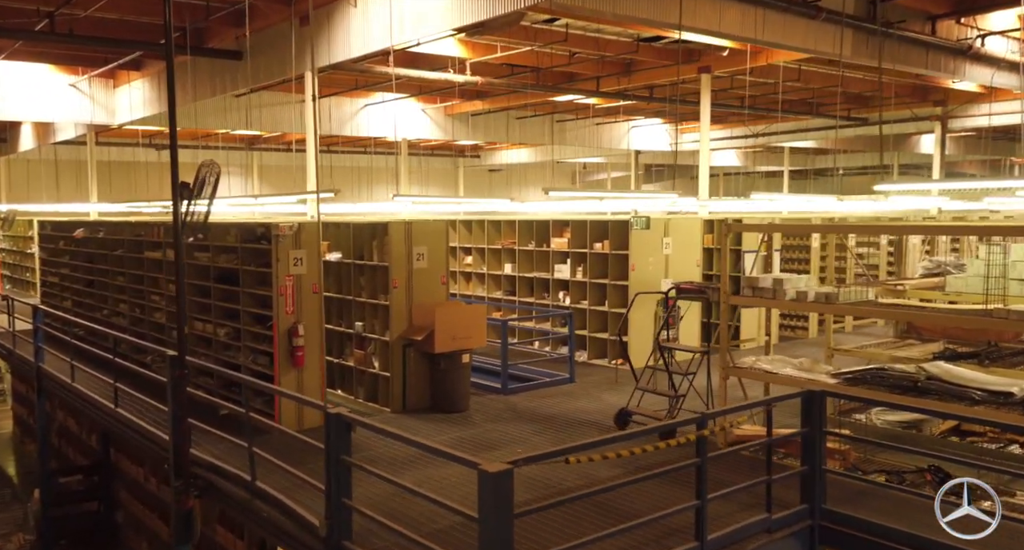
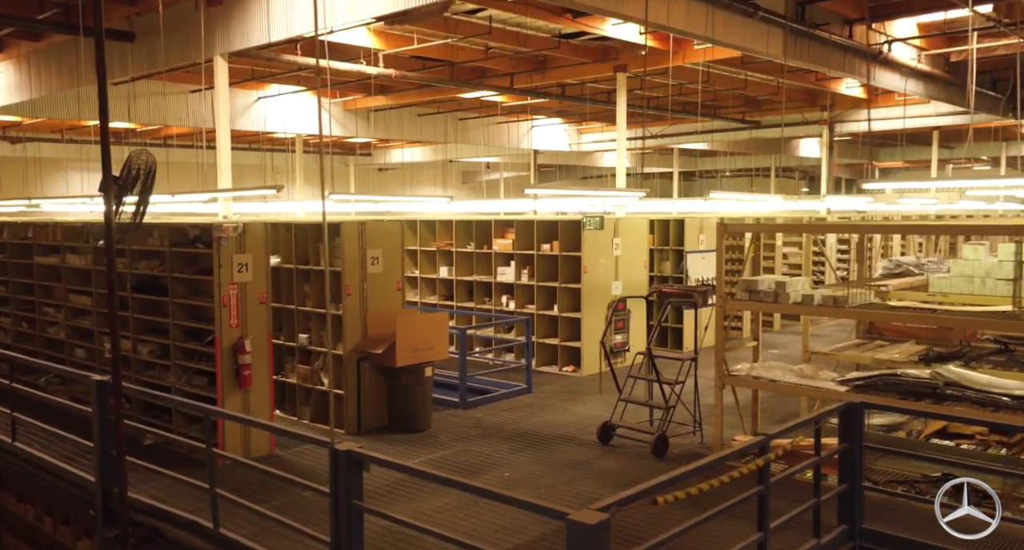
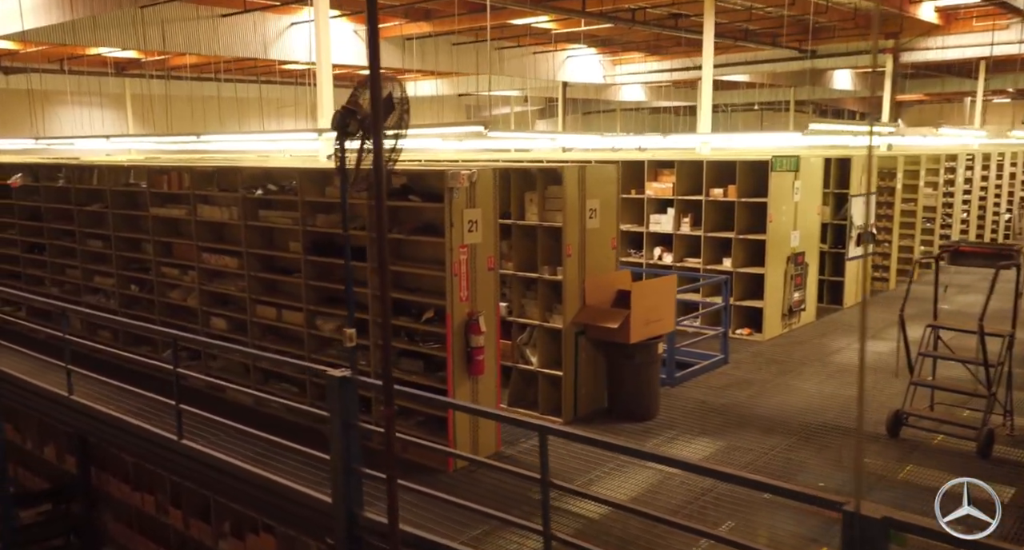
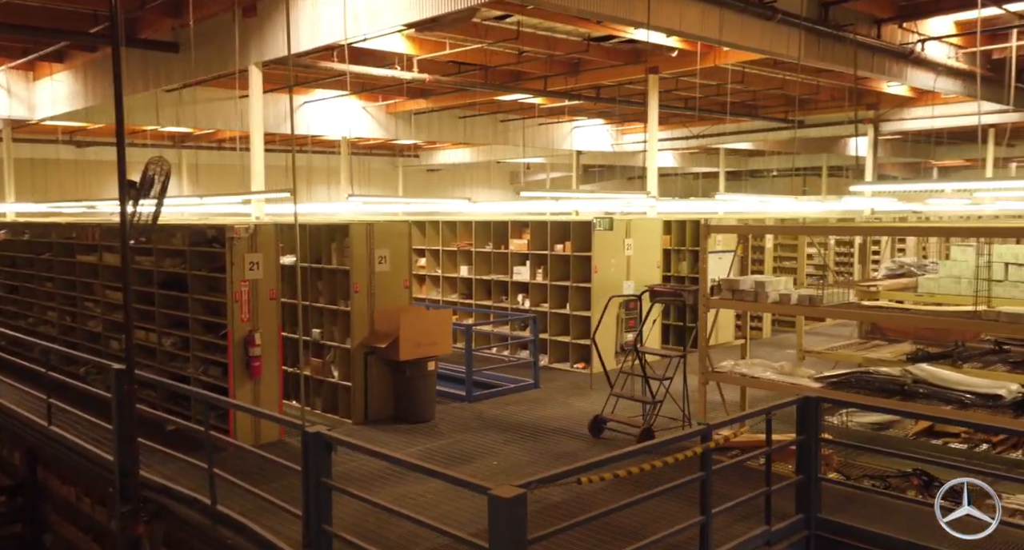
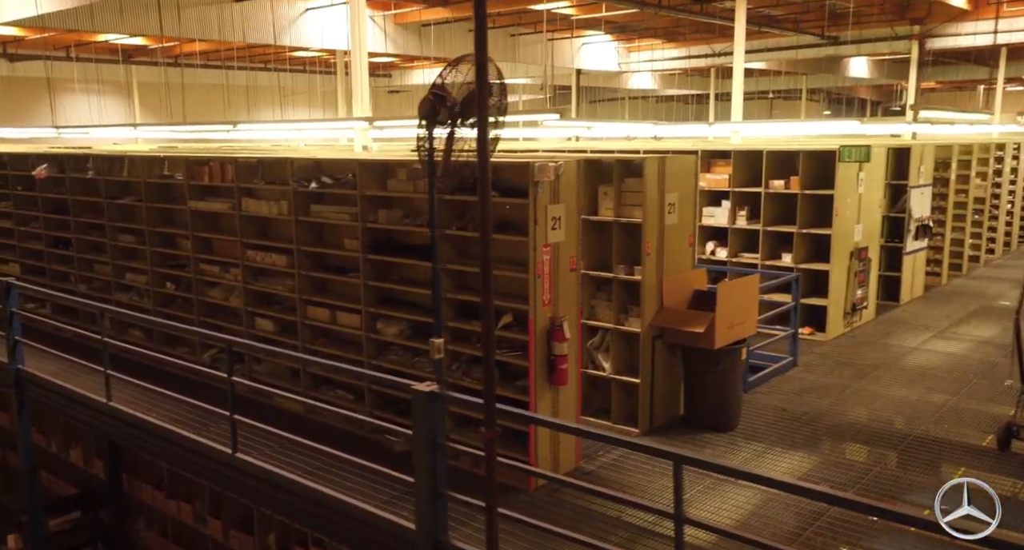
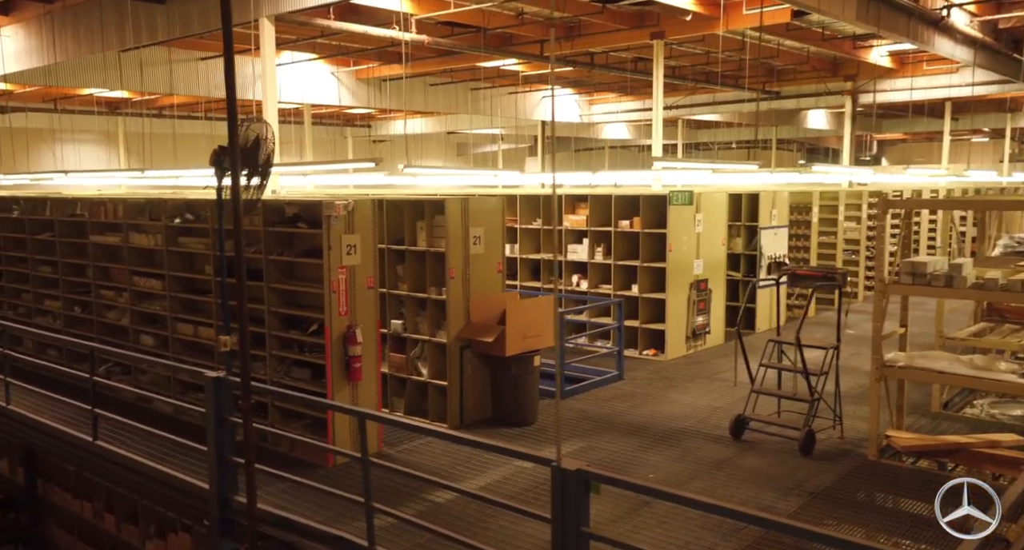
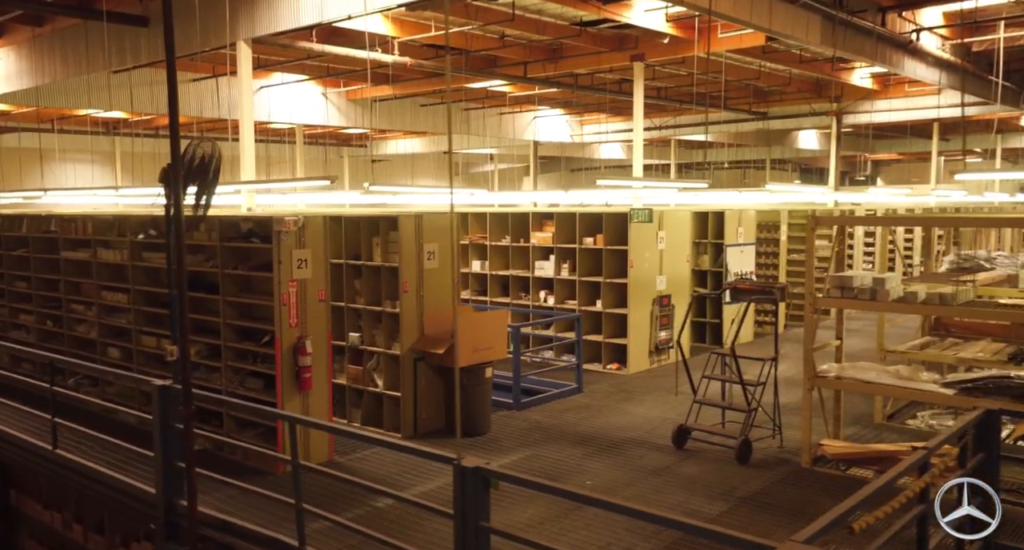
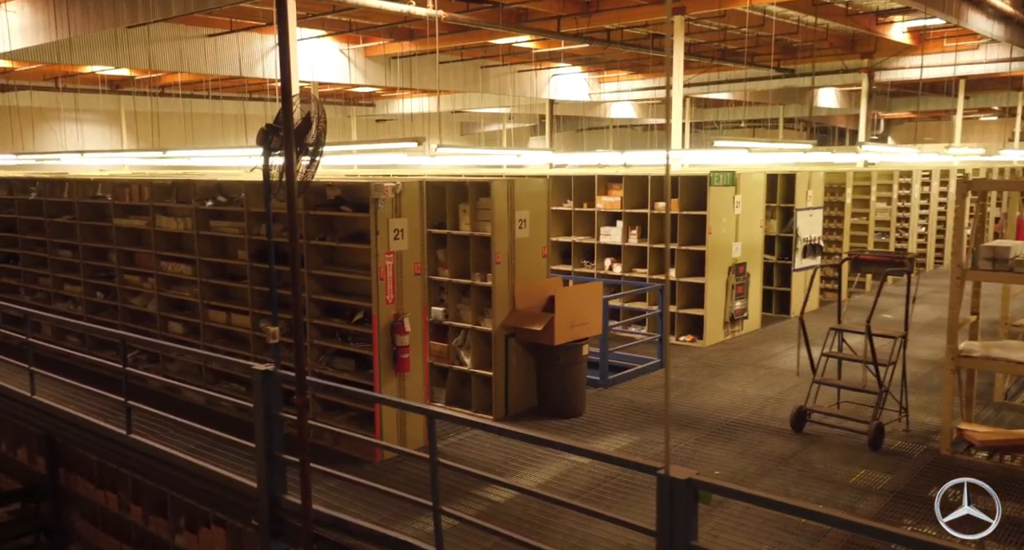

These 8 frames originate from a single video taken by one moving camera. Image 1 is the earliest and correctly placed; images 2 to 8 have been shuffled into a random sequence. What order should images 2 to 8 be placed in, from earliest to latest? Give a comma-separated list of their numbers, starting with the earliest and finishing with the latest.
4, 2, 7, 6, 8, 3, 5
